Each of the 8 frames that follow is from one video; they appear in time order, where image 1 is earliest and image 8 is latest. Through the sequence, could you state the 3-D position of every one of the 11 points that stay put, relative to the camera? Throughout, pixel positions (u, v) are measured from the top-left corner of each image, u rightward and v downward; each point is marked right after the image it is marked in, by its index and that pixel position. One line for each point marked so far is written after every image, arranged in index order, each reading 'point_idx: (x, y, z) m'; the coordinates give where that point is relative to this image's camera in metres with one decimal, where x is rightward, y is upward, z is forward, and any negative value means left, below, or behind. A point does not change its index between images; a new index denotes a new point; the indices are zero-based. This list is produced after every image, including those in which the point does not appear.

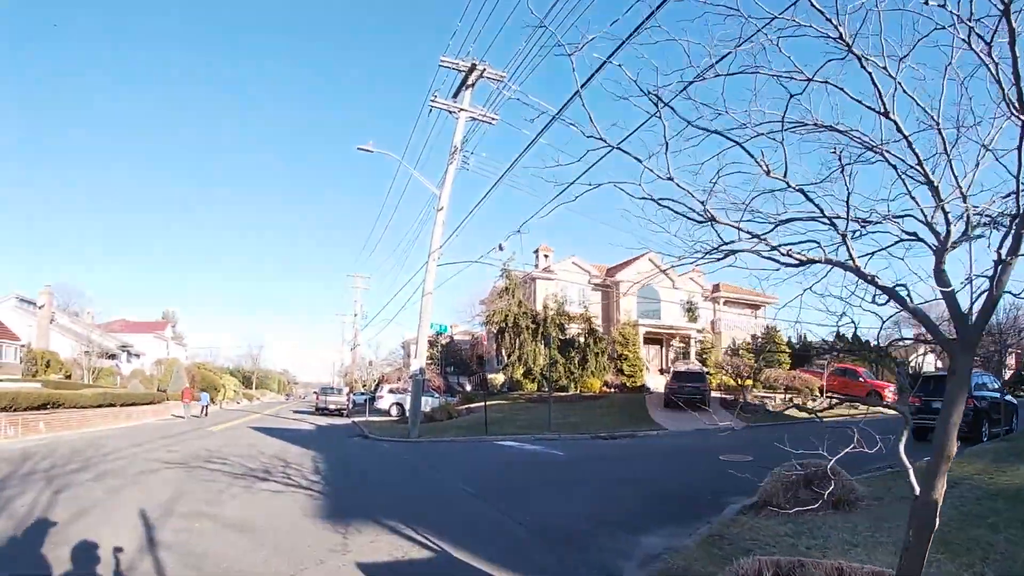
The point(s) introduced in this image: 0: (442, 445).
0: (-1.6, -3.7, +14.7) m
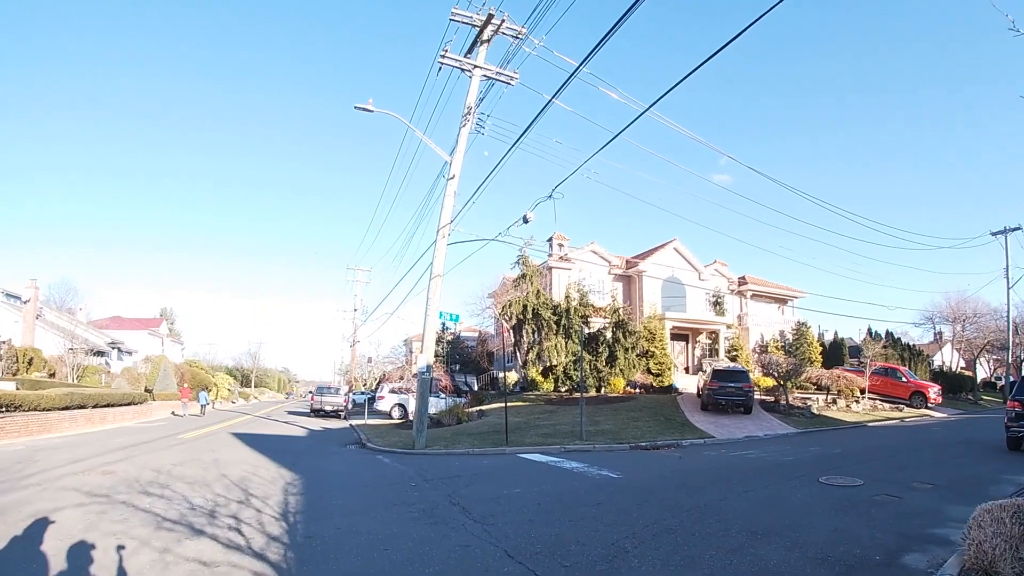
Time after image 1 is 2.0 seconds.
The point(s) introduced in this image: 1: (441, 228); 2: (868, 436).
0: (-0.9, -3.3, +11.7) m
1: (-1.9, +1.5, +16.1) m
2: (+10.8, -4.5, +18.6) m
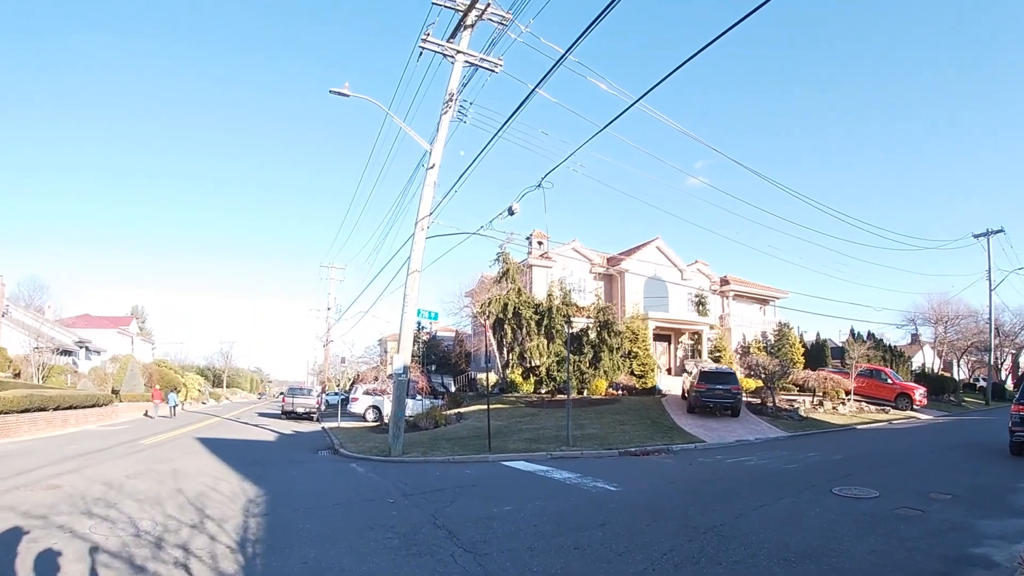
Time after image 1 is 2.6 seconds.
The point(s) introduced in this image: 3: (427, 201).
0: (-1.2, -3.2, +10.7) m
1: (-2.3, +1.6, +15.1) m
2: (+10.2, -4.5, +18.1) m
3: (-2.1, +2.1, +15.3) m
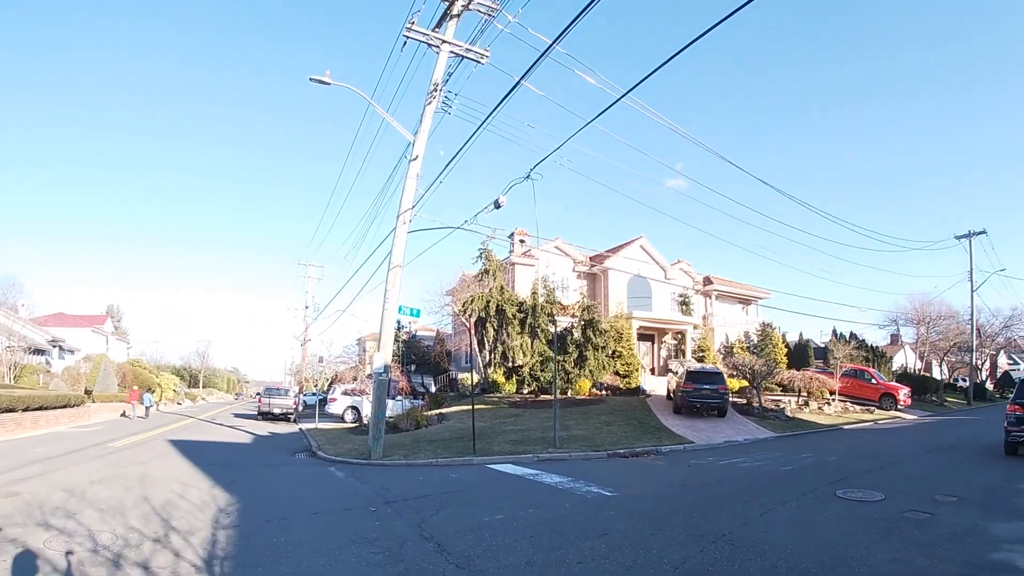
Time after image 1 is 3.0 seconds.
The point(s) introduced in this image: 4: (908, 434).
0: (-1.4, -3.1, +10.1) m
1: (-2.6, +1.7, +14.5) m
2: (+9.8, -4.5, +17.9) m
3: (-2.4, +2.2, +14.7) m
4: (+12.5, -4.6, +19.7) m
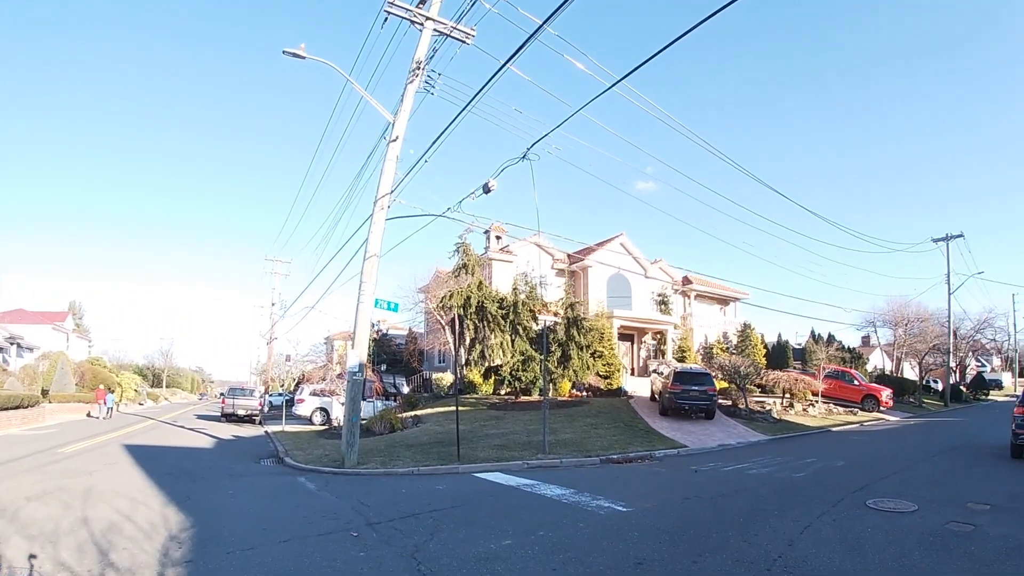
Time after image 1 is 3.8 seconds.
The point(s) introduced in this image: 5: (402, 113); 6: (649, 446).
0: (-1.5, -2.9, +9.0) m
1: (-2.9, +1.9, +13.3) m
2: (+9.3, -4.4, +17.3) m
3: (-2.7, +2.4, +13.5) m
4: (+11.9, -4.6, +19.2) m
5: (-2.5, +4.0, +14.2) m
6: (+3.4, -4.0, +15.6) m
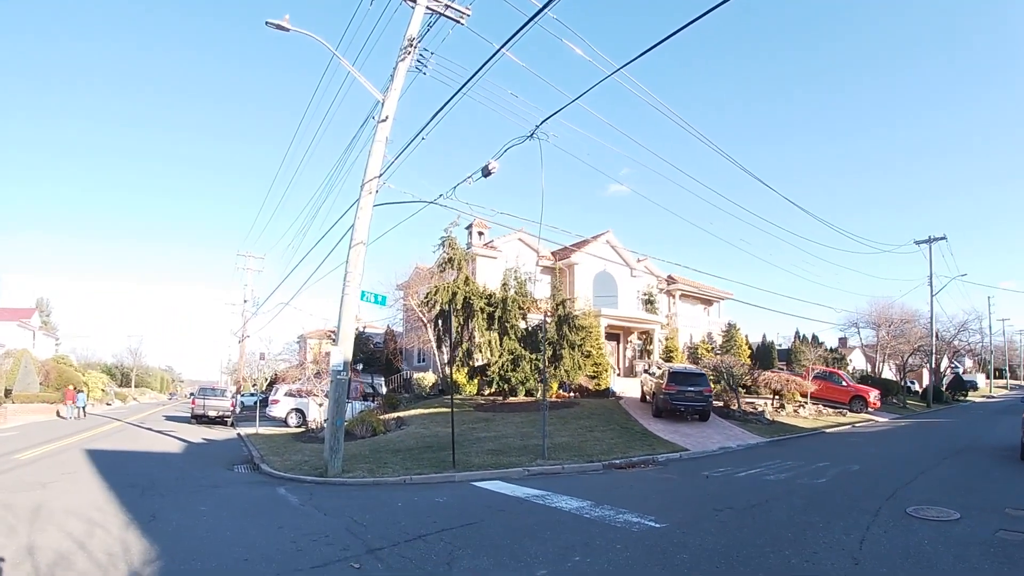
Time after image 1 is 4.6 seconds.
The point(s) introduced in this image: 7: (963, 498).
0: (-1.4, -2.8, +8.0) m
1: (-2.9, +2.1, +12.2) m
2: (+9.0, -4.4, +16.7) m
3: (-2.7, +2.6, +12.5) m
4: (+11.6, -4.5, +18.7) m
5: (-2.6, +4.2, +13.2) m
6: (+3.3, -3.8, +14.8) m
7: (+7.8, -3.4, +10.6) m
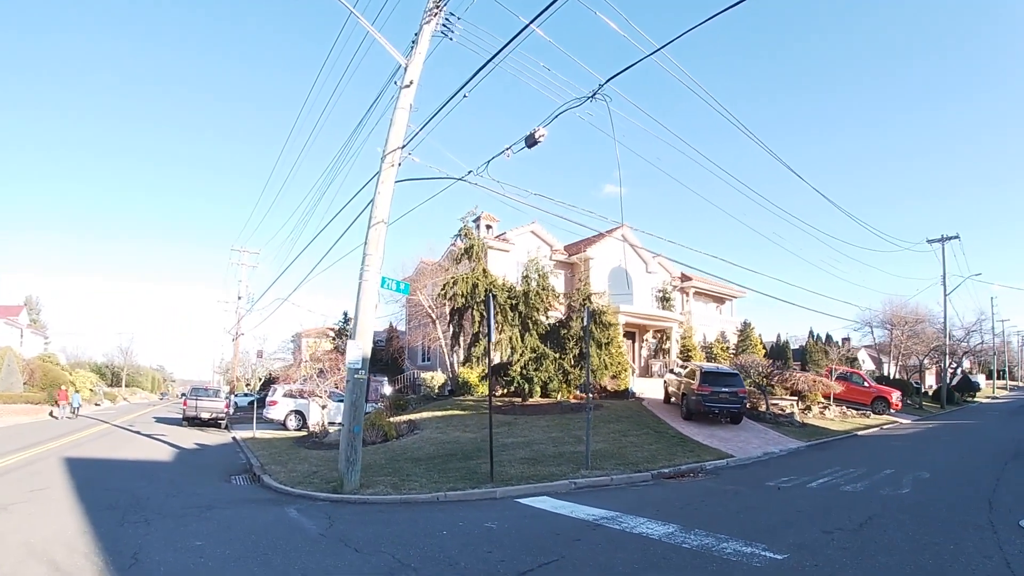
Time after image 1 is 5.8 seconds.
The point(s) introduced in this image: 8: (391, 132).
0: (-0.6, -2.5, +6.5) m
1: (-2.2, +2.3, +10.7) m
2: (+9.7, -4.2, +15.3) m
3: (-2.0, +2.8, +11.0) m
4: (+12.2, -4.3, +17.4) m
5: (-1.9, +4.4, +11.7) m
6: (+3.9, -3.6, +13.4) m
7: (+8.5, -3.2, +9.3) m
8: (-2.1, +2.7, +10.8) m
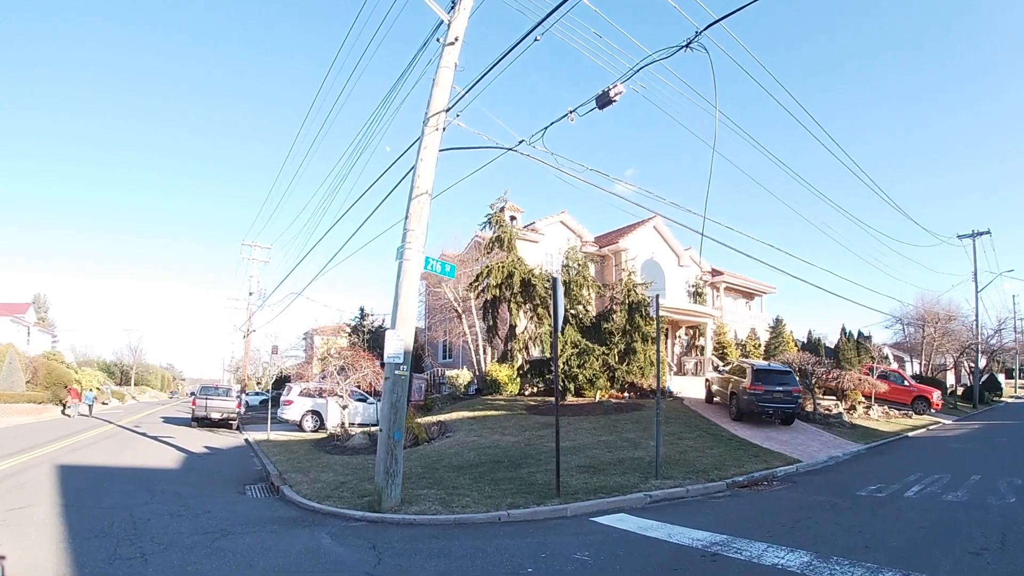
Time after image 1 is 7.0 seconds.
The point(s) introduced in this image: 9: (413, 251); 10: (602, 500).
0: (+0.2, -2.3, +5.2) m
1: (-1.3, +2.5, +9.4) m
2: (+10.6, -3.9, +13.9) m
3: (-1.1, +3.0, +9.7) m
4: (+13.2, -4.1, +16.0) m
5: (-1.0, +4.6, +10.4) m
6: (+4.9, -3.4, +12.0) m
7: (+9.4, -2.9, +7.9) m
8: (-1.2, +2.9, +9.5) m
9: (-1.5, +0.5, +9.1) m
10: (+1.1, -2.7, +8.1) m
